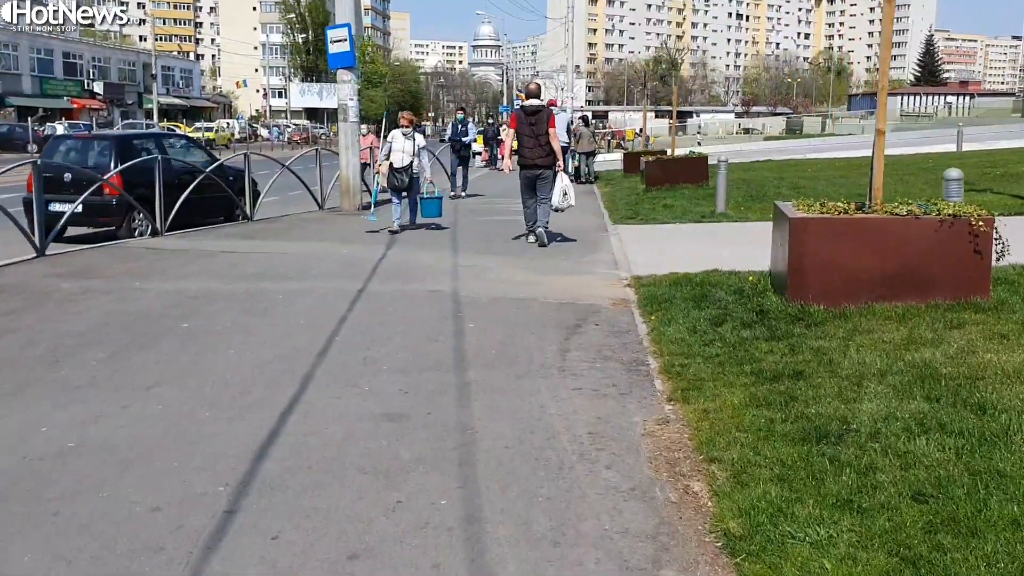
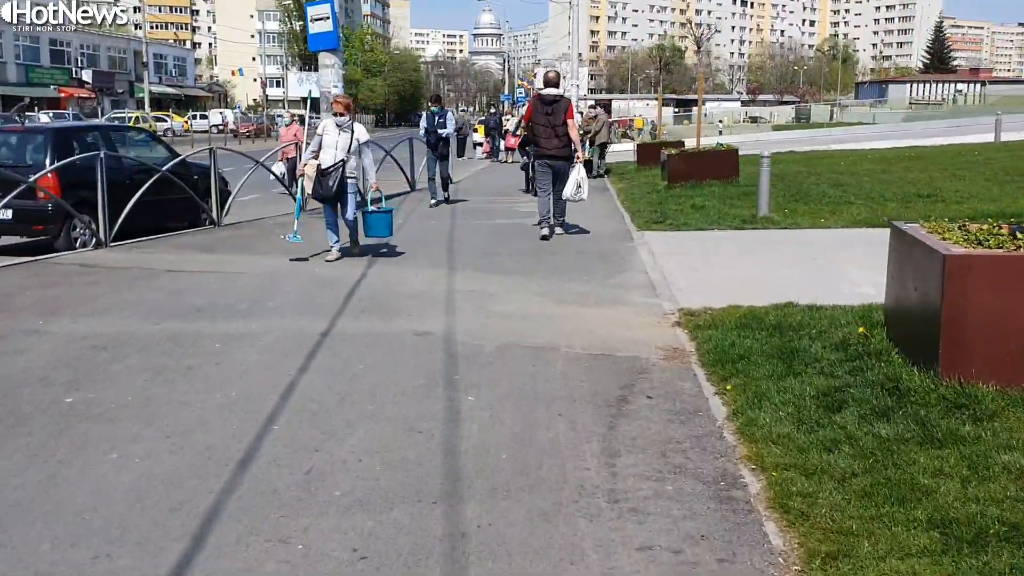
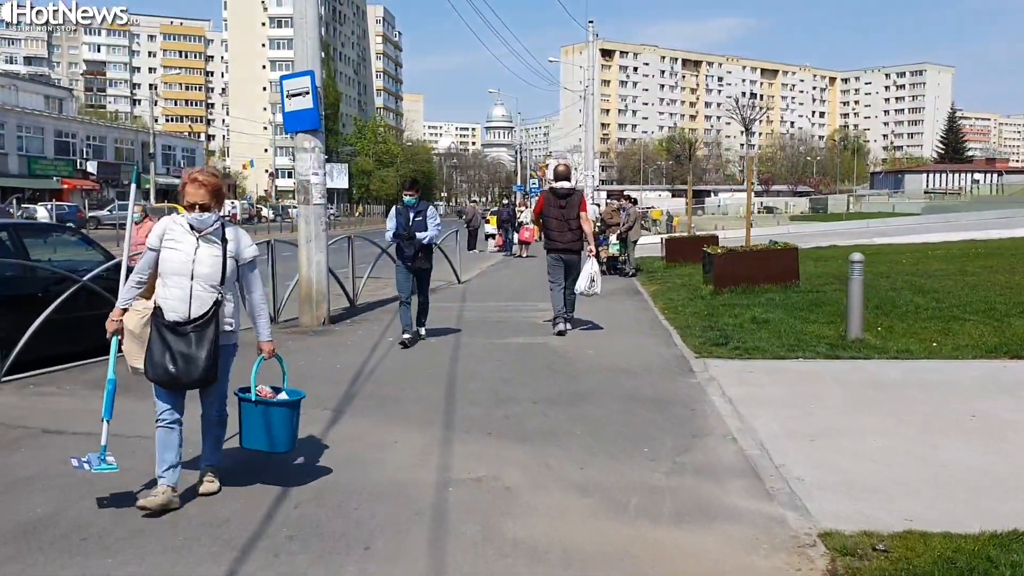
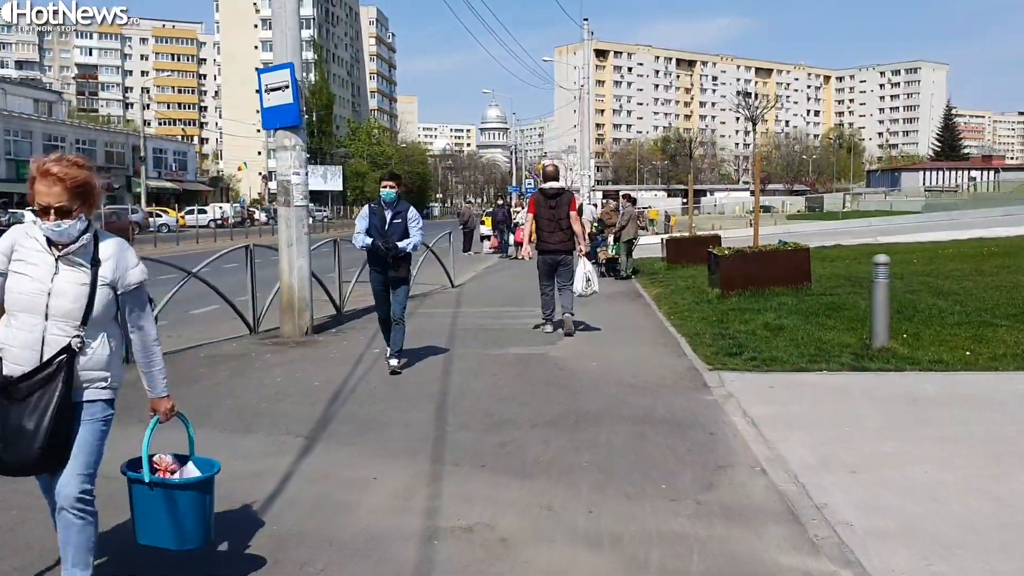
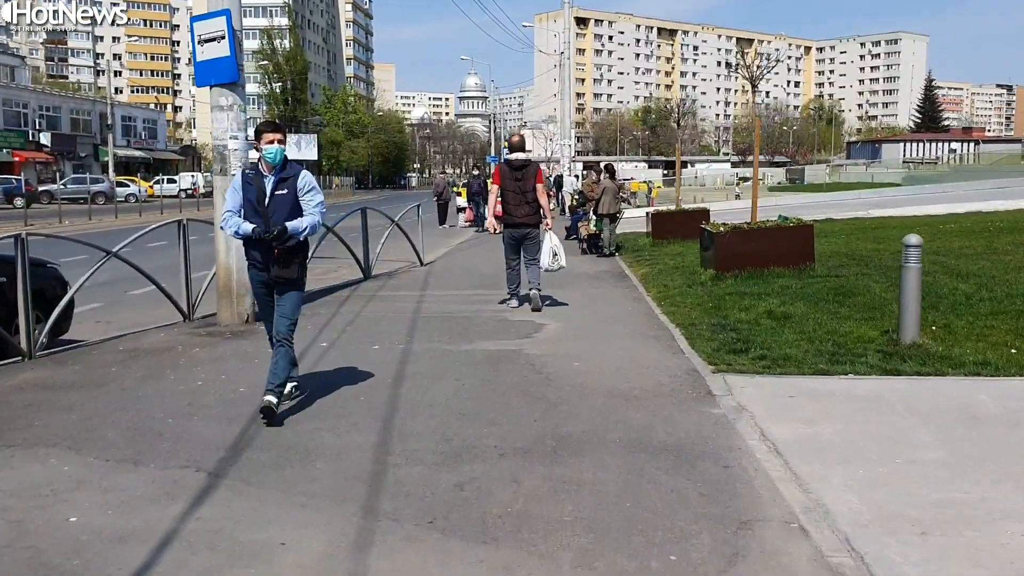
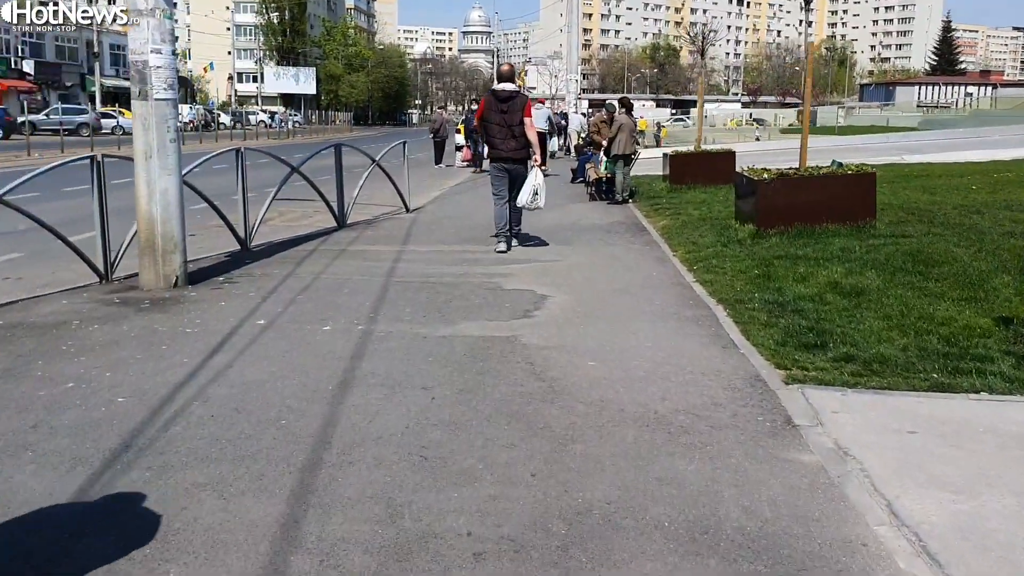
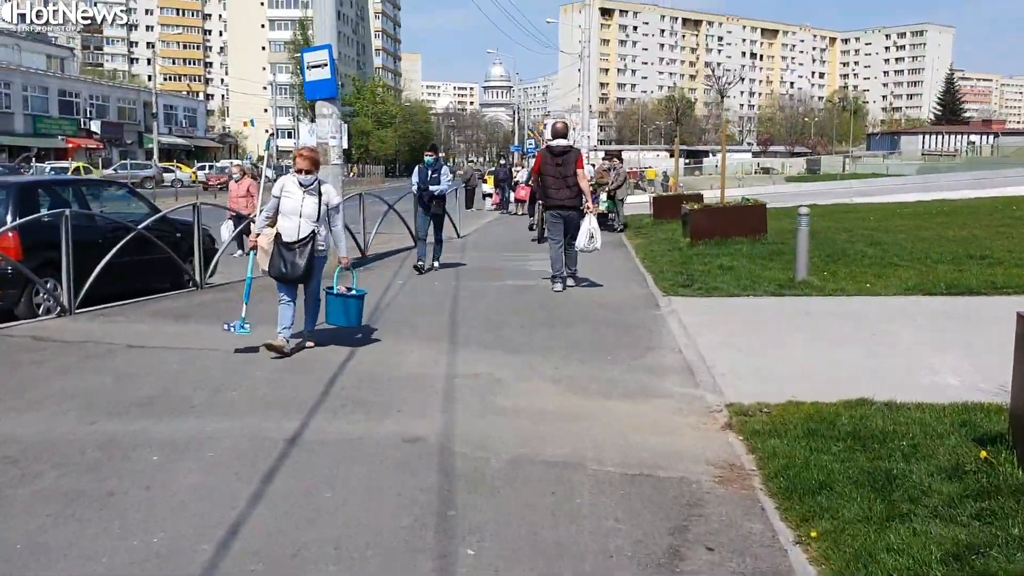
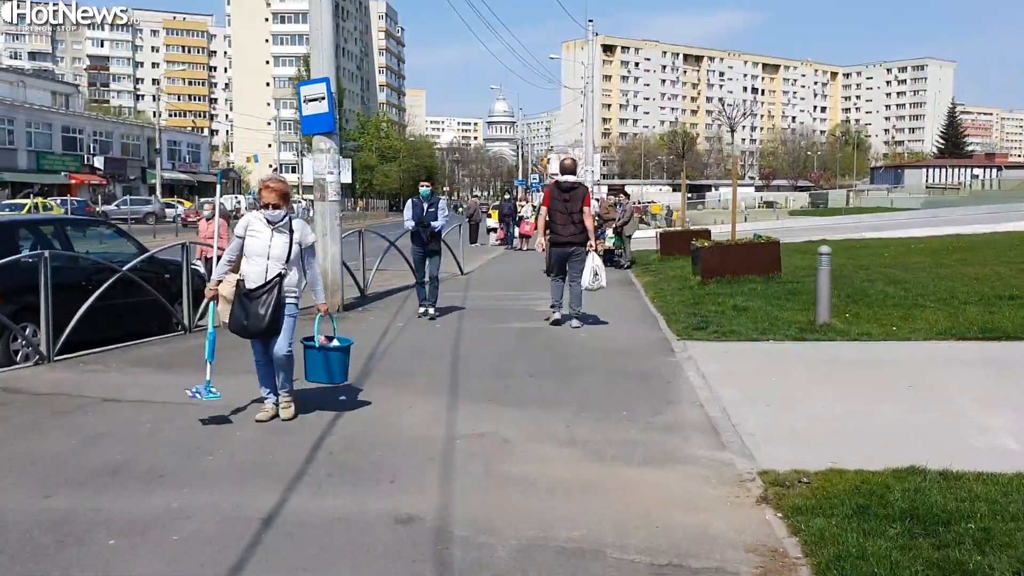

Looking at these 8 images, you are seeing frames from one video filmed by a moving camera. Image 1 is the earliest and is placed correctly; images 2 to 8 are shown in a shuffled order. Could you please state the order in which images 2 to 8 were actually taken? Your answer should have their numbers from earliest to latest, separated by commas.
2, 7, 8, 3, 4, 5, 6
